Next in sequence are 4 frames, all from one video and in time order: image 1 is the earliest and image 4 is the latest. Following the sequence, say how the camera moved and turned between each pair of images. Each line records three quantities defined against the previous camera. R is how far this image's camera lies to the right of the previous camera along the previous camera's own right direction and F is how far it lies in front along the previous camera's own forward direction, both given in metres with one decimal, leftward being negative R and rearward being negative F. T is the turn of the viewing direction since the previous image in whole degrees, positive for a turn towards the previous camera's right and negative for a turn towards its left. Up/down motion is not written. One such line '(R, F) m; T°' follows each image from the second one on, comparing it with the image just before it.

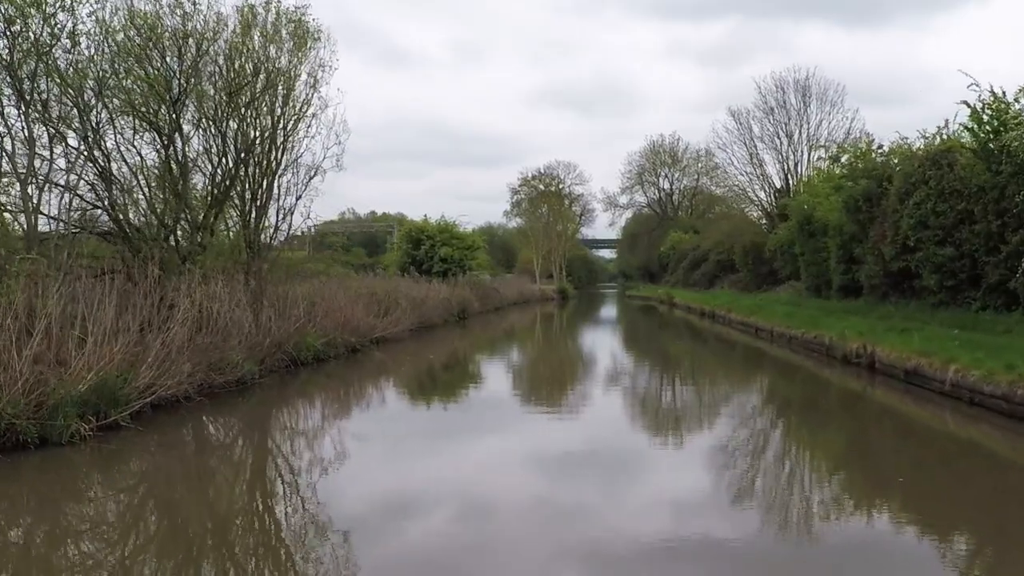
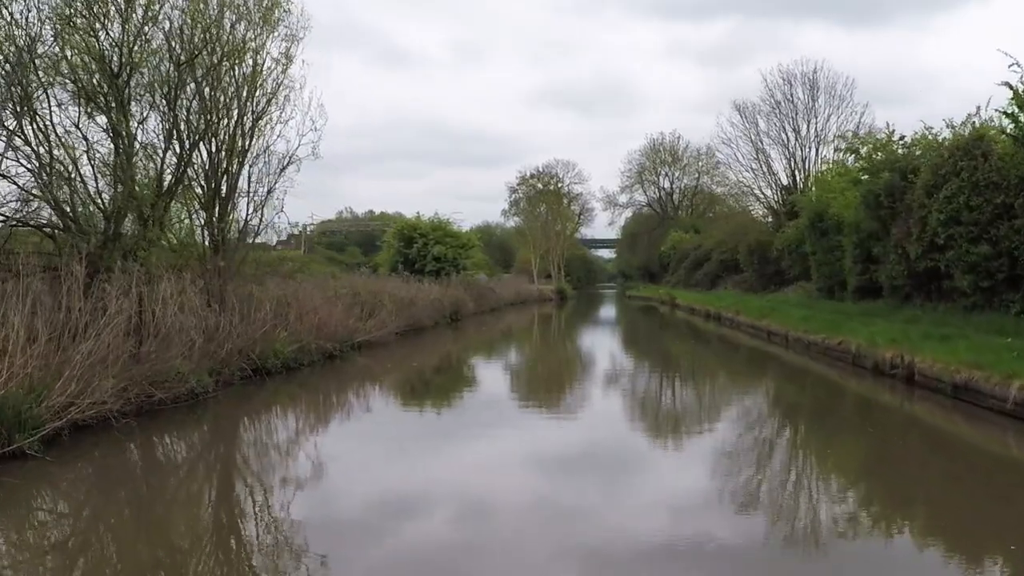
(0.0, +0.4) m; 0°
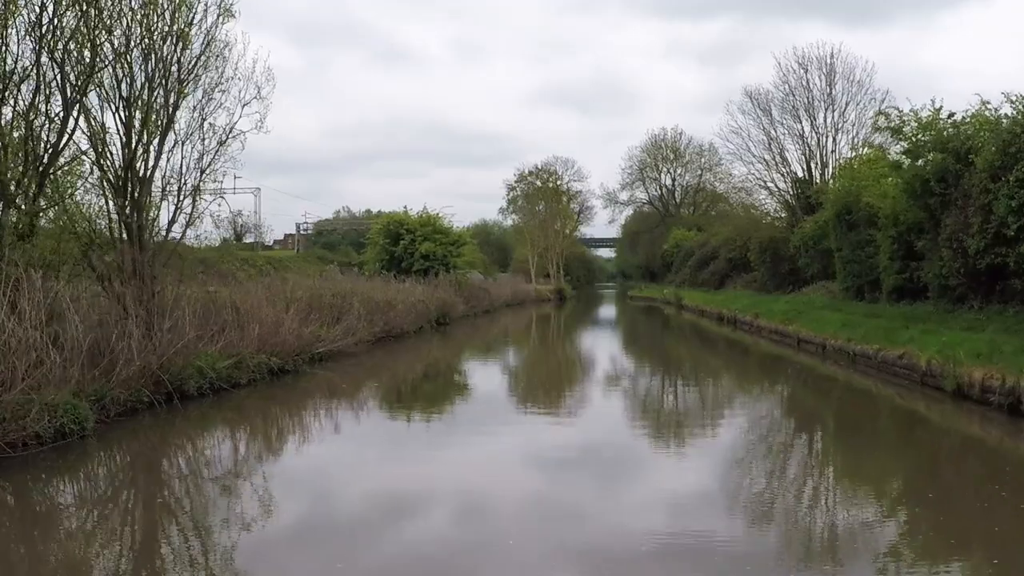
(+0.1, +0.8) m; 0°
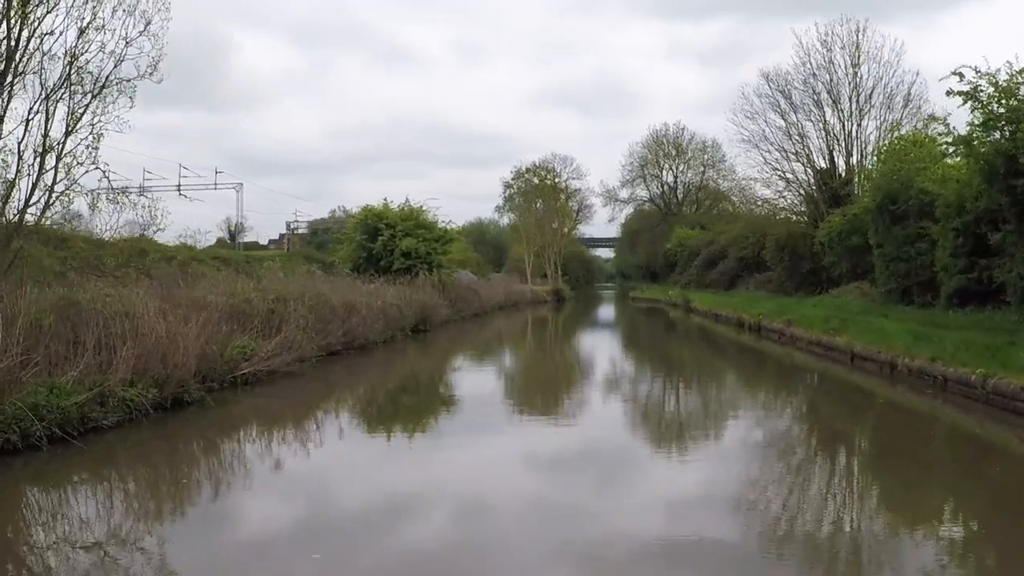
(+0.1, +1.0) m; 0°
